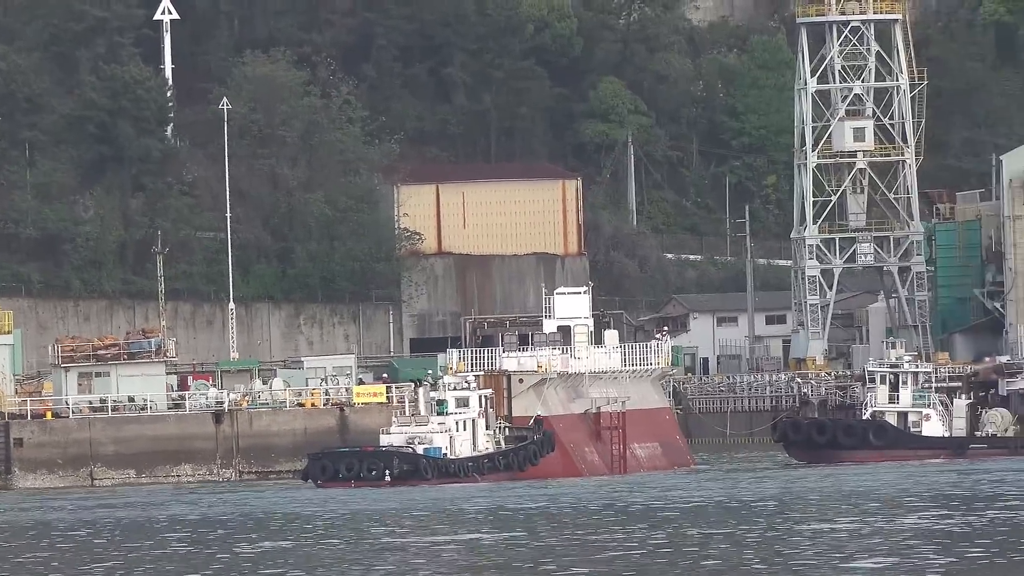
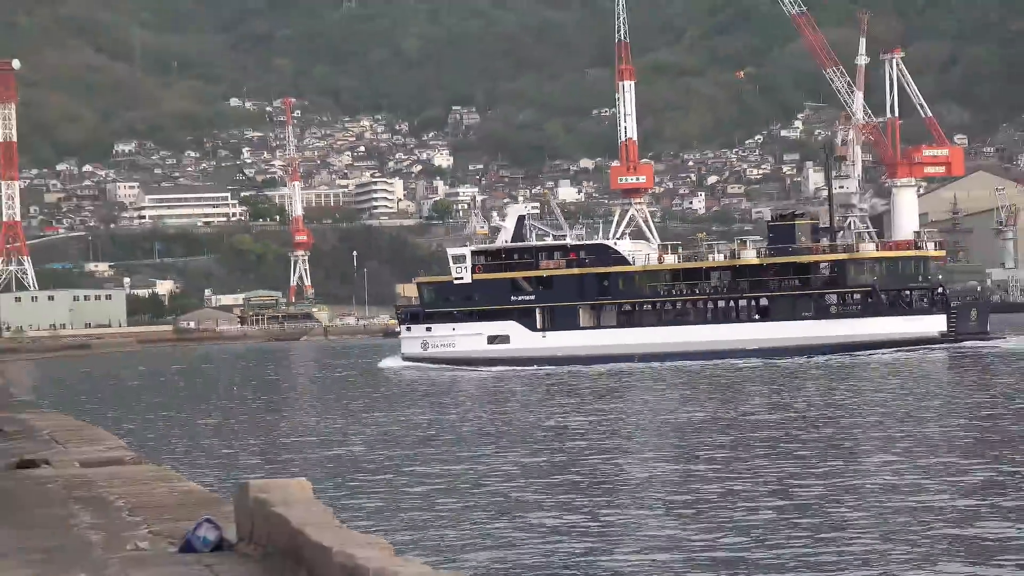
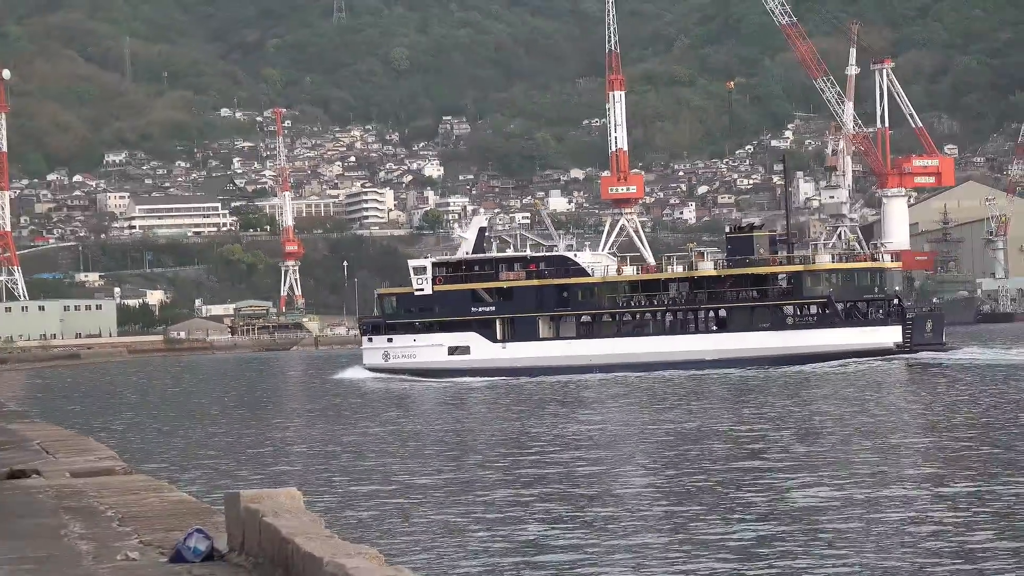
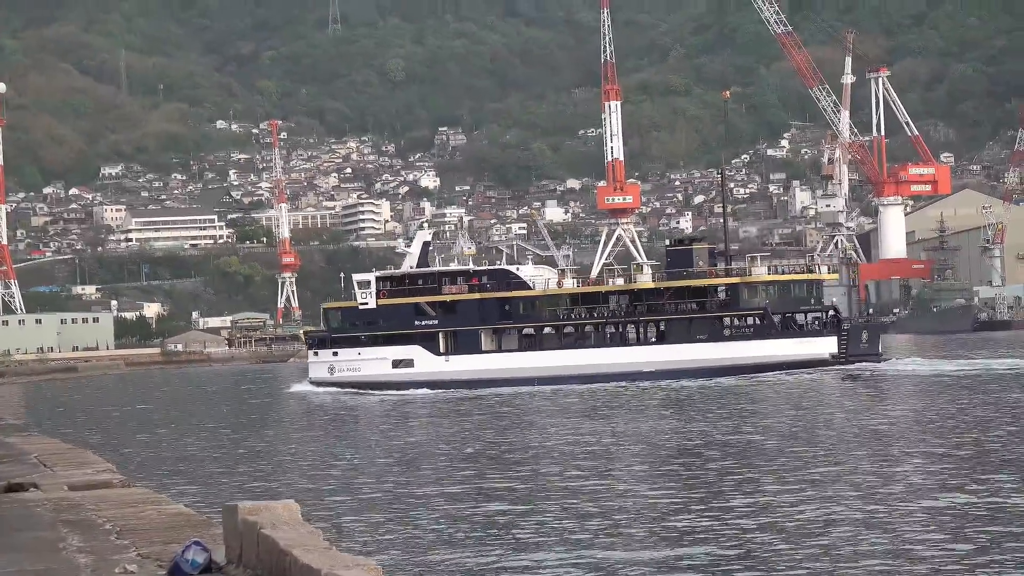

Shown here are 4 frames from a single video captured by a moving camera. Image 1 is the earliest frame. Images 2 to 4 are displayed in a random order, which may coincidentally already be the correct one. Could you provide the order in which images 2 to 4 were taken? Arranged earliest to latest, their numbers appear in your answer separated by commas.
2, 3, 4
